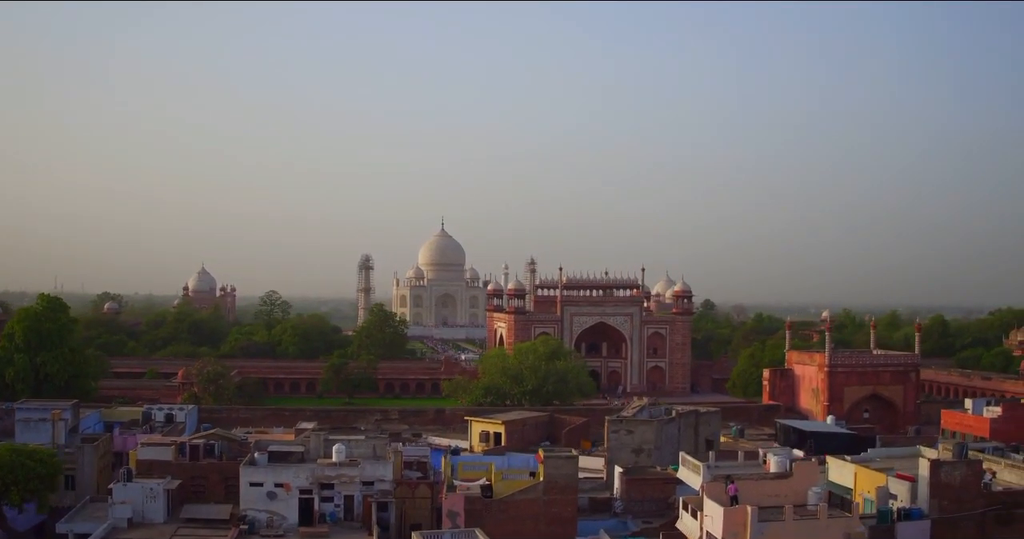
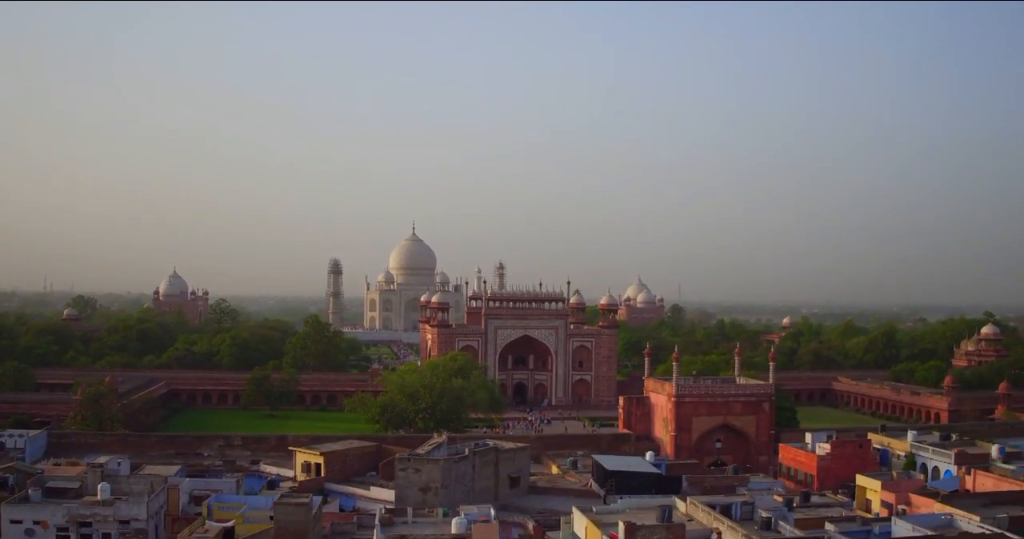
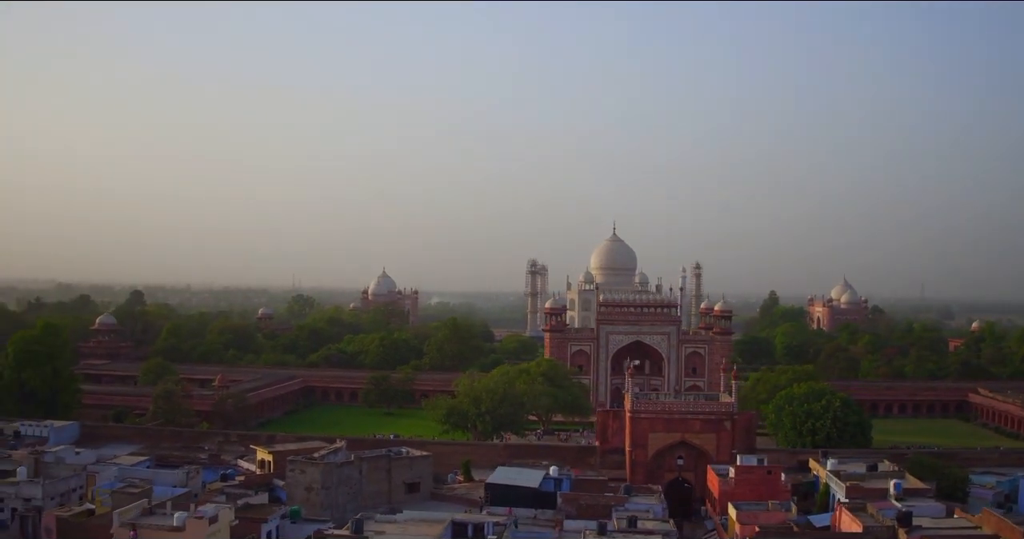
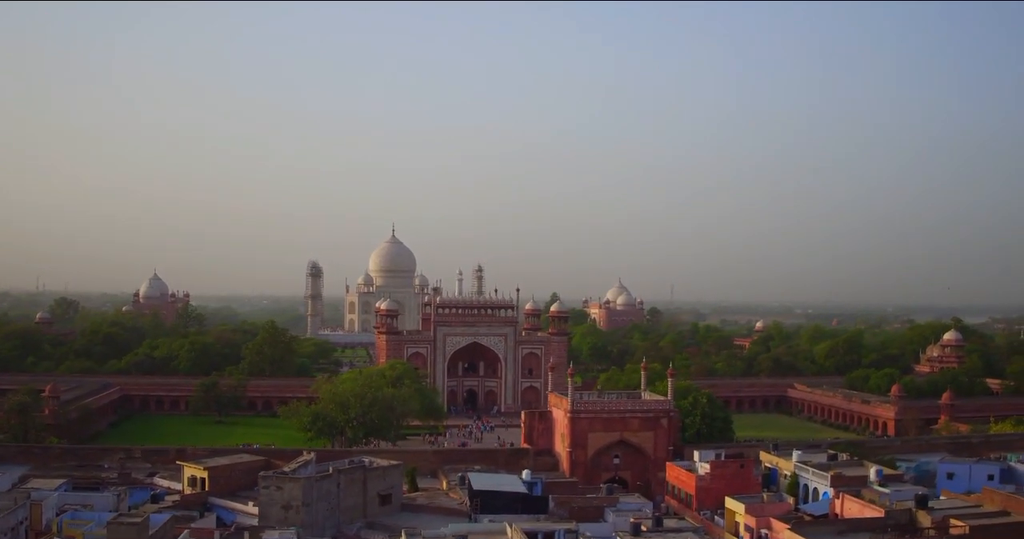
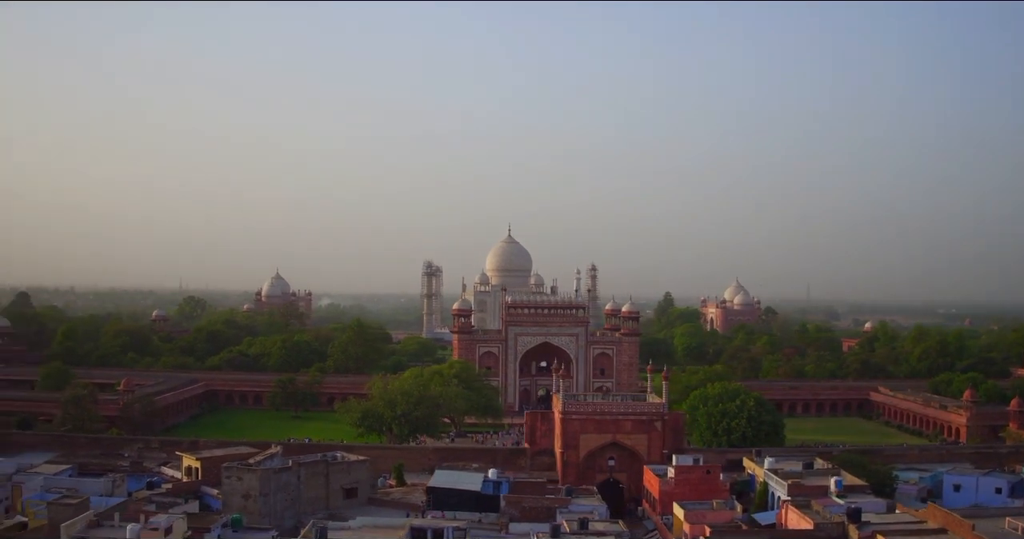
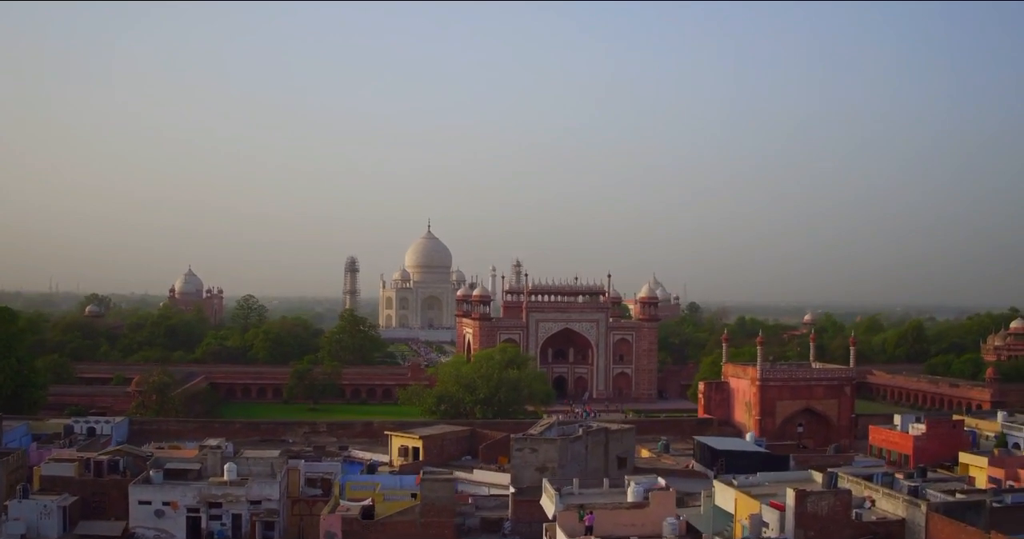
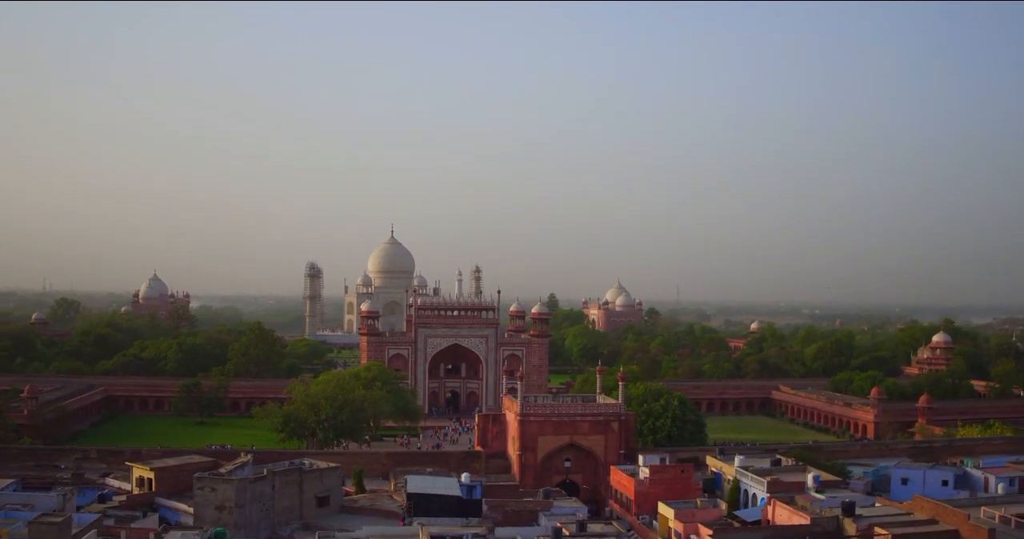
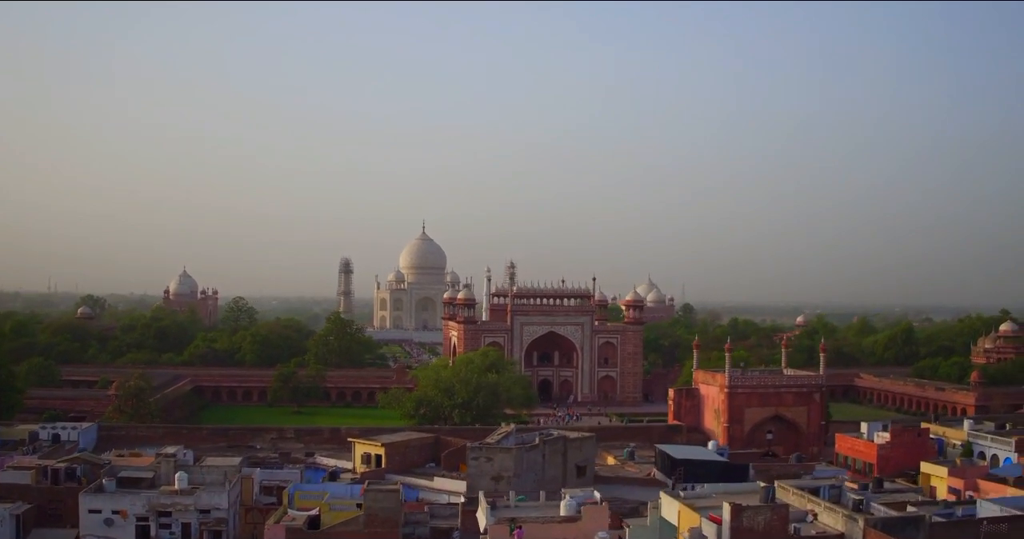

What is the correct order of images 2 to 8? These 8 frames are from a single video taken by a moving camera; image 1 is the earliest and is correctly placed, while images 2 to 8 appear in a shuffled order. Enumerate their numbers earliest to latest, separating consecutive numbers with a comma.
6, 8, 2, 4, 7, 5, 3
